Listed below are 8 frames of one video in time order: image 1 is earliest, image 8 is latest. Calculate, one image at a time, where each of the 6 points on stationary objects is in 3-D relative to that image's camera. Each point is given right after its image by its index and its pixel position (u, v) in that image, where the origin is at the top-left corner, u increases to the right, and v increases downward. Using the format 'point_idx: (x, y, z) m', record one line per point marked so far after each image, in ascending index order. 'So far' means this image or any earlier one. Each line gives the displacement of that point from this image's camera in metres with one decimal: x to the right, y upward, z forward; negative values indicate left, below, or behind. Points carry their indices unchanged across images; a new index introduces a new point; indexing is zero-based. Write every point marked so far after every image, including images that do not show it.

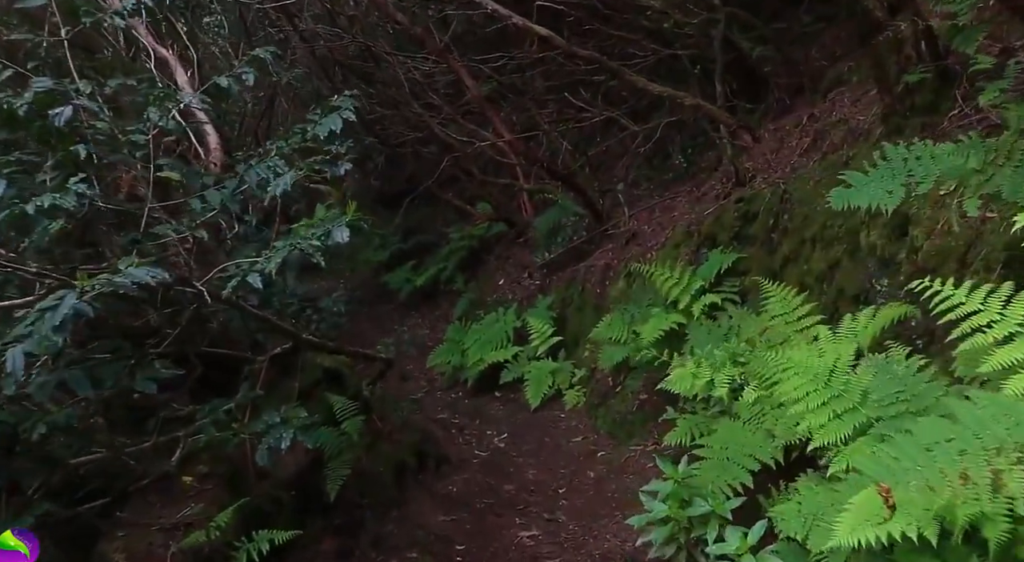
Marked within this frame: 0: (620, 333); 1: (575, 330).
0: (+0.9, -0.4, +7.5) m
1: (+0.7, -0.5, +9.8) m
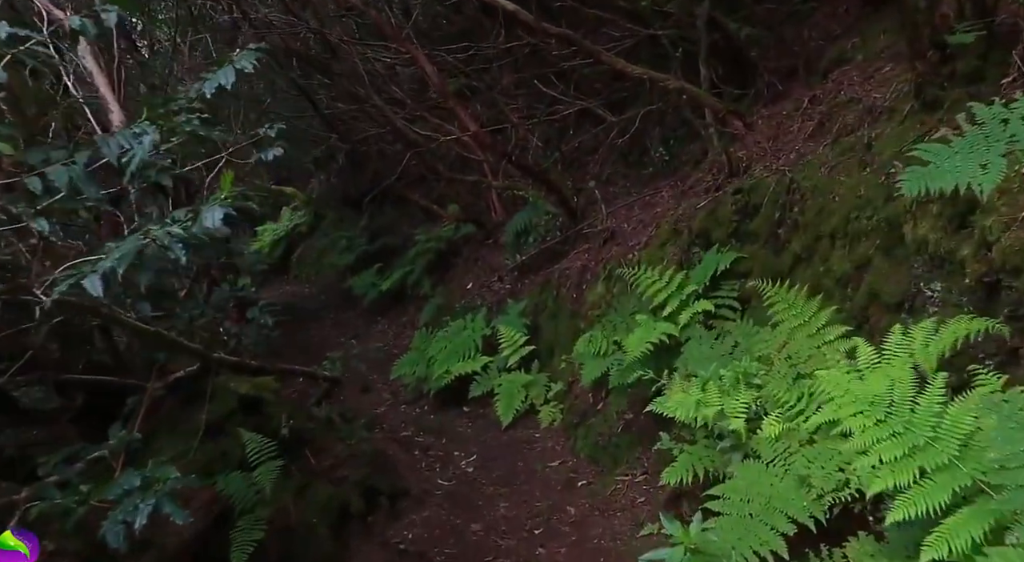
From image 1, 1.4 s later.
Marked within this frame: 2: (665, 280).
0: (+0.6, -0.5, +6.6) m
1: (+0.4, -0.6, +8.9) m
2: (+1.1, 0.0, +6.2) m
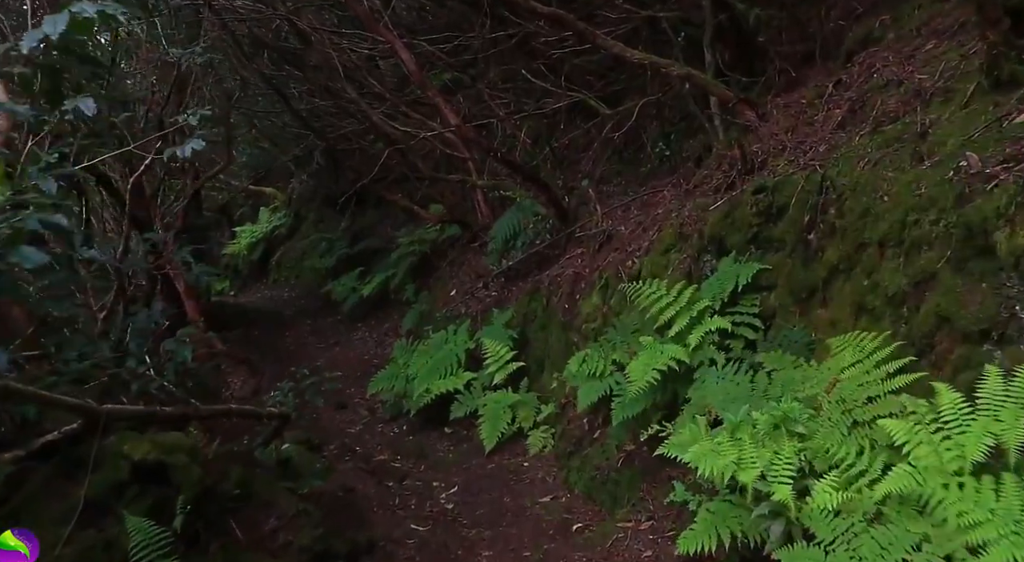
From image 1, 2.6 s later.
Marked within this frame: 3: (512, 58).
0: (+0.5, -0.5, +5.8) m
1: (+0.2, -0.6, +8.0) m
2: (+1.0, -0.1, +5.4) m
3: (0.0, +2.8, +11.3) m
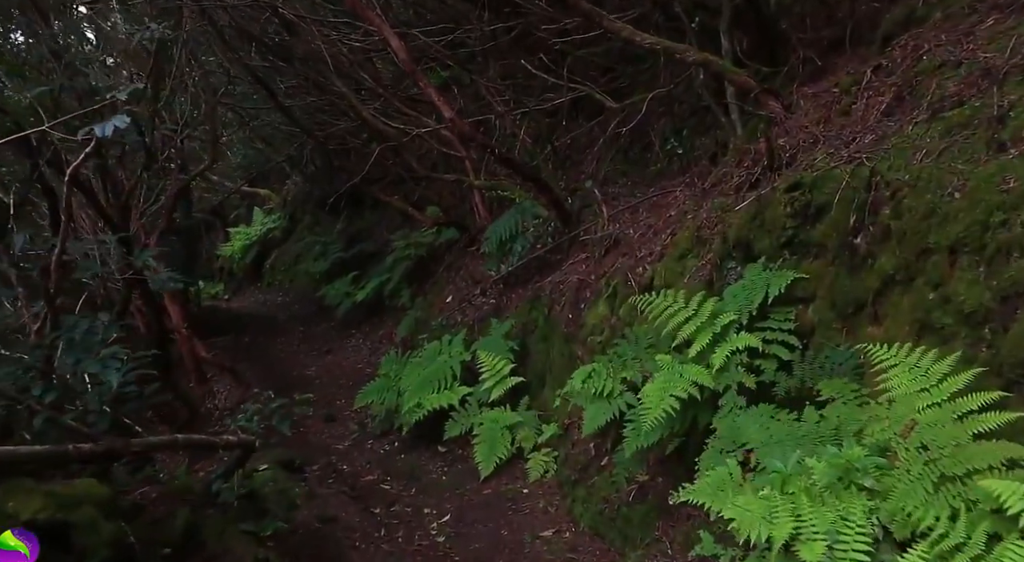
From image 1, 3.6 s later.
0: (+0.5, -0.6, +5.2) m
1: (+0.2, -0.7, +7.4) m
2: (+1.0, -0.1, +4.8) m
3: (0.0, +2.7, +10.7) m
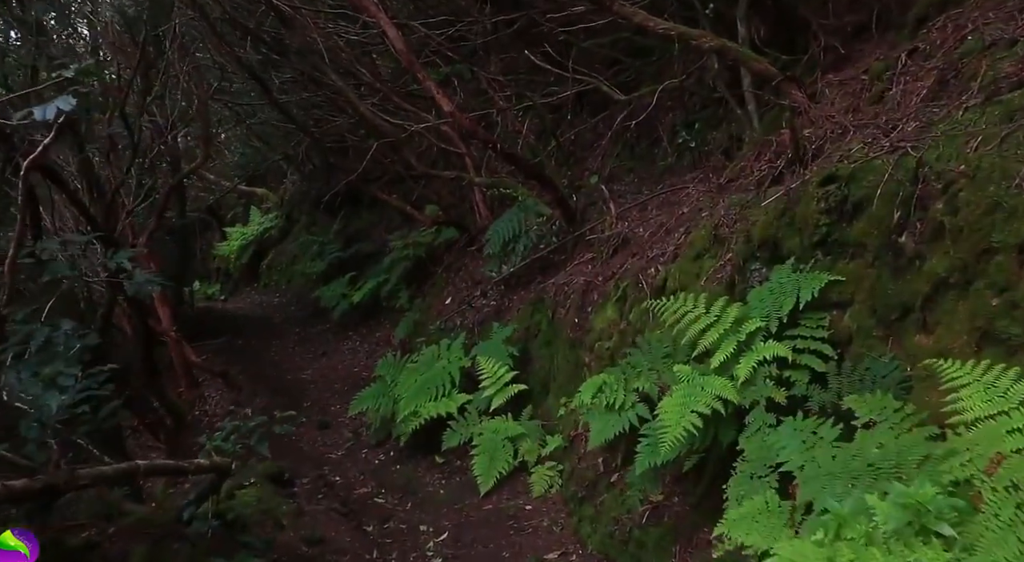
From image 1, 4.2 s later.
0: (+0.5, -0.6, +4.8) m
1: (+0.2, -0.7, +7.0) m
2: (+1.0, -0.2, +4.4) m
3: (0.0, +2.7, +10.3) m
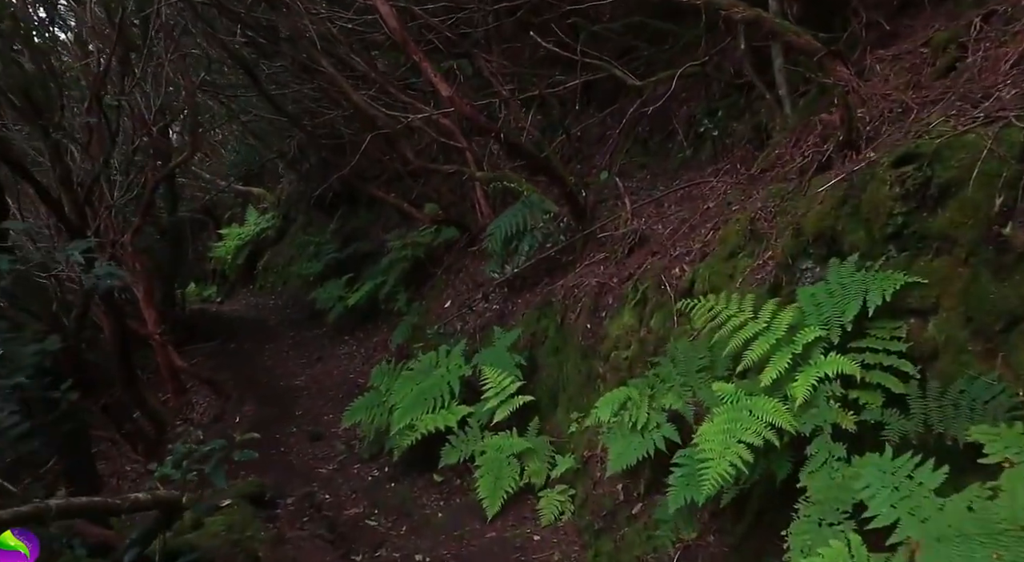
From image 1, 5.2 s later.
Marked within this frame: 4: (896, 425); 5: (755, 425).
0: (+0.6, -0.6, +4.1) m
1: (+0.3, -0.7, +6.3) m
2: (+1.0, -0.2, +3.7) m
3: (+0.1, +2.7, +9.6) m
4: (+1.3, -0.5, +3.1) m
5: (+0.9, -0.5, +3.2) m
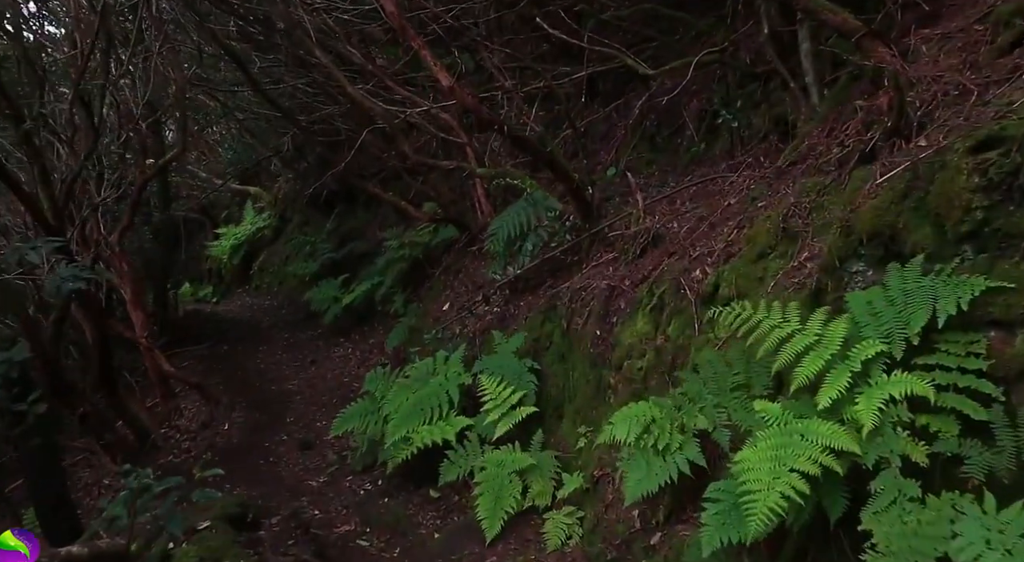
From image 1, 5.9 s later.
0: (+0.6, -0.6, +3.6) m
1: (+0.3, -0.8, +5.8) m
2: (+1.0, -0.2, +3.2) m
3: (+0.1, +2.7, +9.2) m
4: (+1.3, -0.5, +2.6) m
5: (+0.9, -0.5, +2.7) m
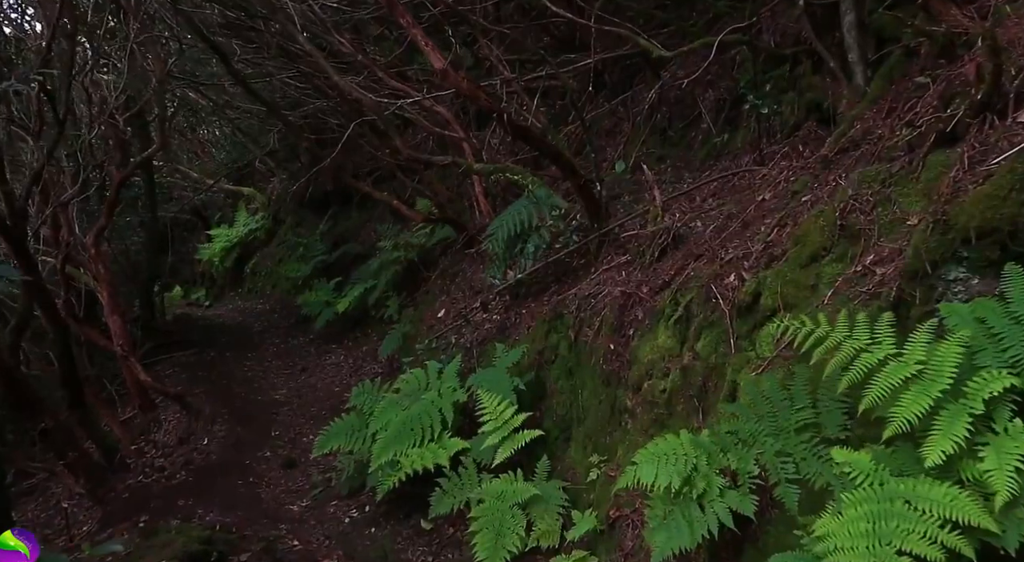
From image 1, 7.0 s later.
0: (+0.6, -0.7, +2.9) m
1: (+0.3, -0.8, +5.1) m
2: (+1.1, -0.2, +2.5) m
3: (+0.1, +2.6, +8.5) m
4: (+1.3, -0.5, +1.9) m
5: (+0.9, -0.5, +2.0) m
